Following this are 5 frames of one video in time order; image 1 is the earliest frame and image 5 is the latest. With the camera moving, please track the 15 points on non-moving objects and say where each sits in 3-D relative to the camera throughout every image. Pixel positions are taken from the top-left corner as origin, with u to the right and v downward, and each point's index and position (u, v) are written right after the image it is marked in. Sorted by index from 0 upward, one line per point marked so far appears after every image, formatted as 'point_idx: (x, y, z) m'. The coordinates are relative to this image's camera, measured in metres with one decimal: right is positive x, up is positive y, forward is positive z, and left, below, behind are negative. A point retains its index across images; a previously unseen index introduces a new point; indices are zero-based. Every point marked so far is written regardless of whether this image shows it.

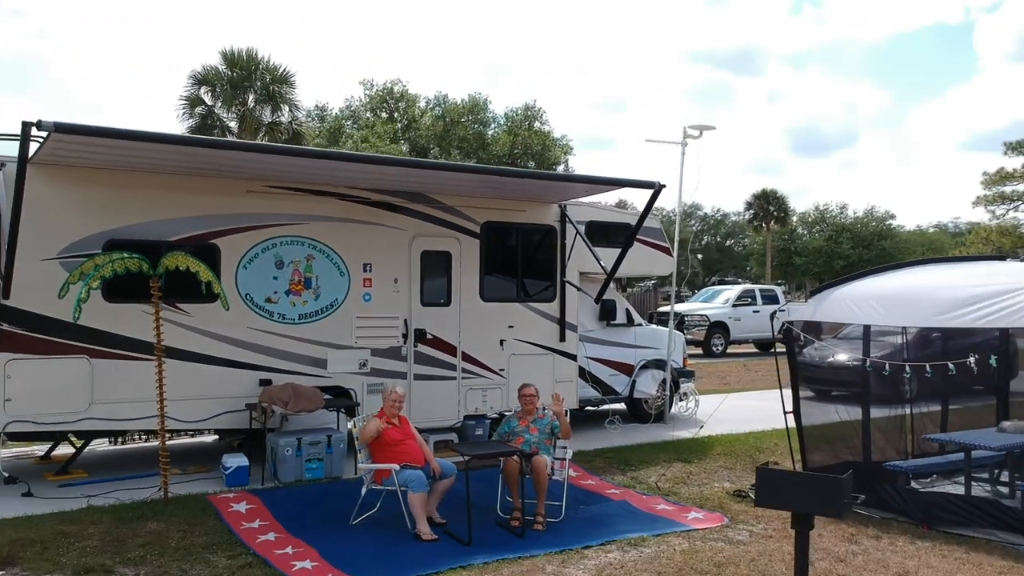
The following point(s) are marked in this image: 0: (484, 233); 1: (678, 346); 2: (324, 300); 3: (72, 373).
0: (-0.3, +0.5, +7.8) m
1: (+2.0, -0.7, +9.7) m
2: (-1.6, -0.1, +7.0) m
3: (-3.4, -0.6, +6.1) m
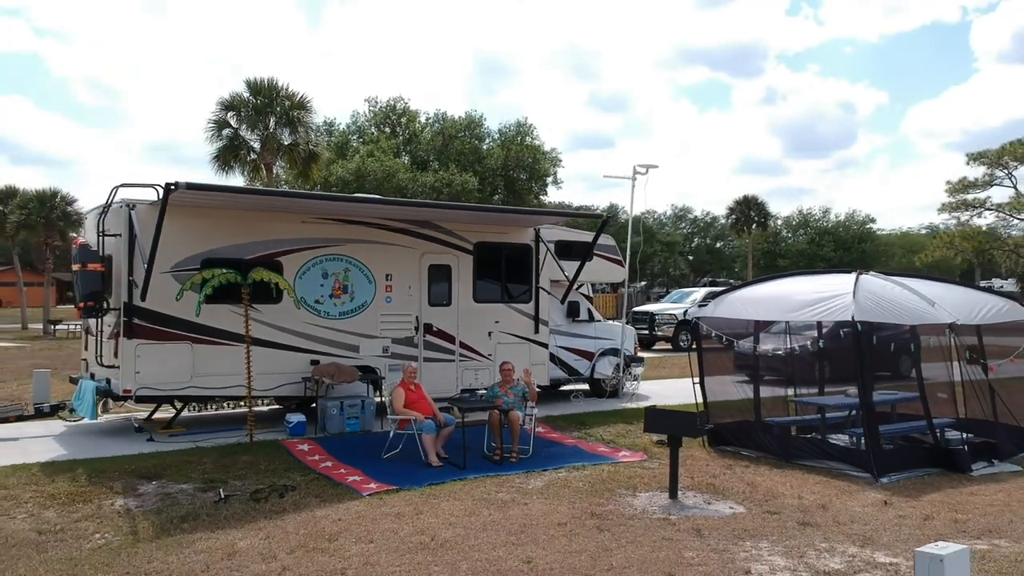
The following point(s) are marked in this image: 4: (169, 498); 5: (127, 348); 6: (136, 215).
0: (-0.4, +0.5, +10.2) m
1: (+1.8, -0.7, +12.1) m
2: (-1.8, -0.2, +9.5) m
3: (-3.5, -0.7, +8.5) m
4: (-3.0, -1.8, +6.9) m
5: (-4.0, -0.6, +8.3) m
6: (-4.0, +0.8, +8.4) m
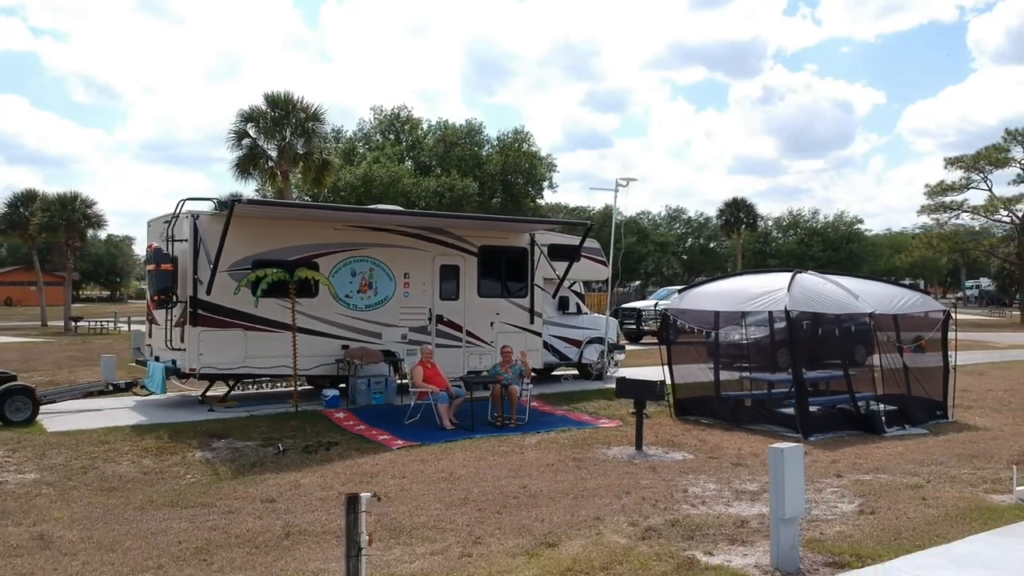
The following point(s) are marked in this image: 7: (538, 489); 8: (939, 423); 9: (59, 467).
0: (-0.5, +0.5, +12.0) m
1: (+1.7, -0.7, +13.9) m
2: (-1.9, -0.1, +11.2) m
3: (-3.6, -0.7, +10.3) m
4: (-3.0, -1.8, +8.7) m
5: (-4.0, -0.6, +10.0) m
6: (-4.0, +0.8, +10.1) m
7: (+0.2, -1.7, +6.9) m
8: (+5.6, -1.8, +10.5) m
9: (-4.5, -1.8, +8.0) m
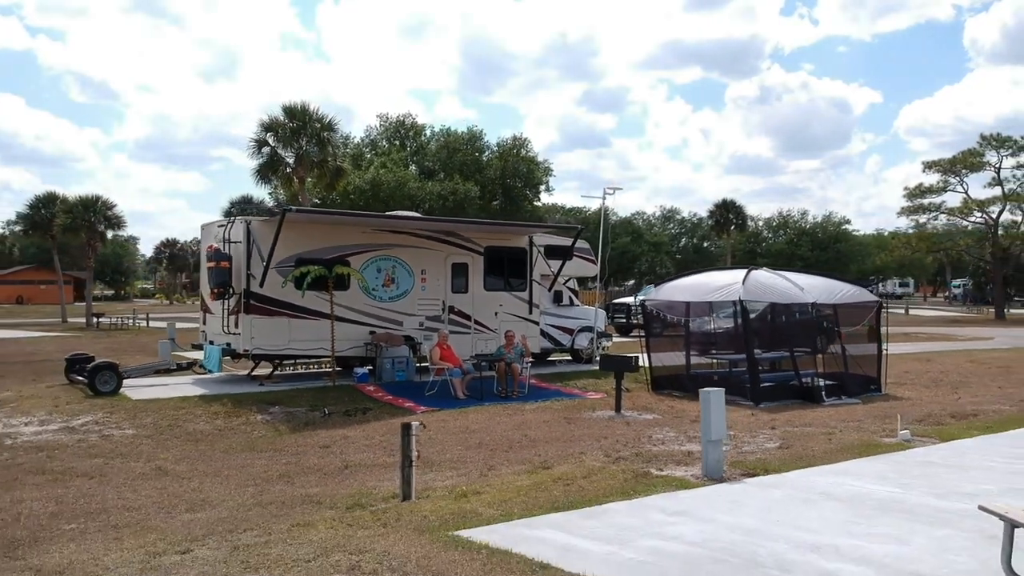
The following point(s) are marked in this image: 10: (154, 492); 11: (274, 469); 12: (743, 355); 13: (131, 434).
0: (-0.4, +0.6, +13.9) m
1: (+1.8, -0.6, +15.9) m
2: (-1.8, 0.0, +13.2) m
3: (-3.5, -0.6, +12.2) m
4: (-2.9, -1.7, +10.6) m
5: (-4.0, -0.5, +12.0) m
6: (-3.9, +0.9, +12.1) m
7: (+0.3, -1.7, +8.8) m
8: (+5.6, -1.7, +12.4) m
9: (-4.5, -1.7, +9.9) m
10: (-3.2, -1.9, +7.2) m
11: (-2.4, -1.8, +8.1) m
12: (+3.4, -1.0, +11.7) m
13: (-4.6, -1.8, +9.6) m
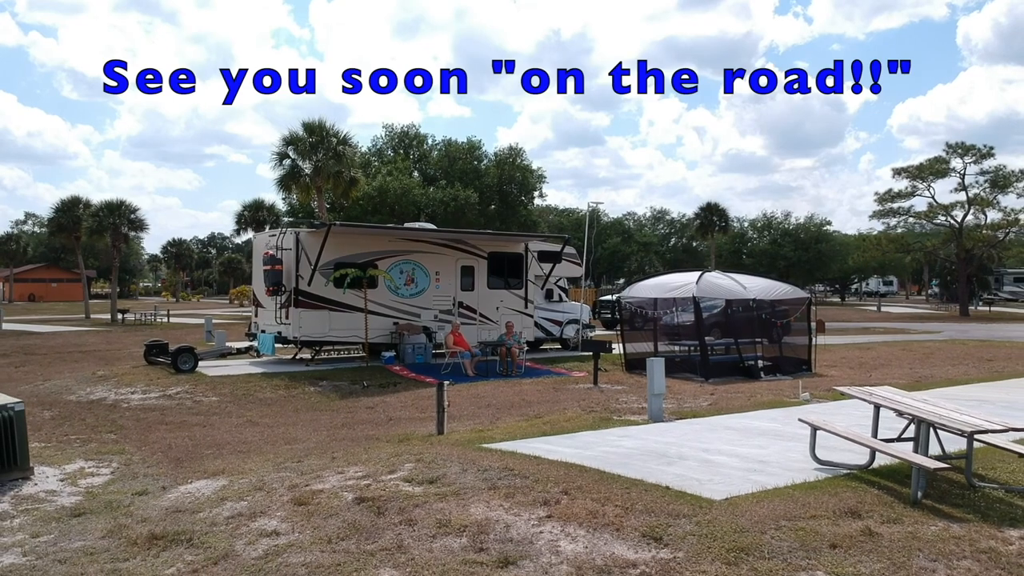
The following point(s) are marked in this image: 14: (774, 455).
0: (-0.5, +0.6, +16.7) m
1: (+1.7, -0.6, +18.7) m
2: (-1.8, 0.0, +15.9) m
3: (-3.5, -0.5, +15.0) m
4: (-2.9, -1.7, +13.4) m
5: (-4.0, -0.5, +14.7) m
6: (-4.0, +0.9, +14.8) m
7: (+0.3, -1.6, +11.6) m
8: (+5.6, -1.7, +15.3) m
9: (-4.5, -1.7, +12.7) m
10: (-3.2, -1.8, +10.0) m
11: (-2.4, -1.8, +10.8) m
12: (+3.4, -1.0, +14.5) m
13: (-4.6, -1.7, +12.3) m
14: (+2.4, -1.5, +7.3) m
